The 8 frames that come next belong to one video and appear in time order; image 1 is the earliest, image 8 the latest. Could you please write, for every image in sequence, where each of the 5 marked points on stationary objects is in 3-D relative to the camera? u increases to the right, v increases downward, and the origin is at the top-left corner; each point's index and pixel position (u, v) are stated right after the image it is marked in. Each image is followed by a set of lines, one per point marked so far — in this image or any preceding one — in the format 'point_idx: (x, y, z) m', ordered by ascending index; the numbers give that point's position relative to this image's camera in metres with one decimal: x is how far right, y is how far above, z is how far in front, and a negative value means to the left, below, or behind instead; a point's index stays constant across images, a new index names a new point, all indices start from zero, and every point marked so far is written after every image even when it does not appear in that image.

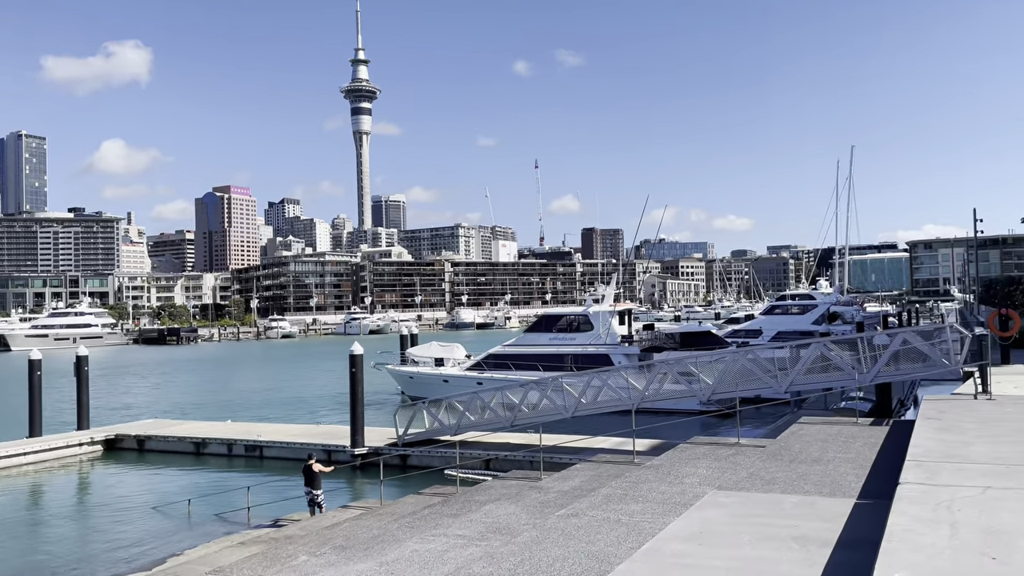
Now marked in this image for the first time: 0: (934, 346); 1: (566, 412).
0: (+8.4, -1.2, +16.0) m
1: (+1.3, -3.0, +19.5) m
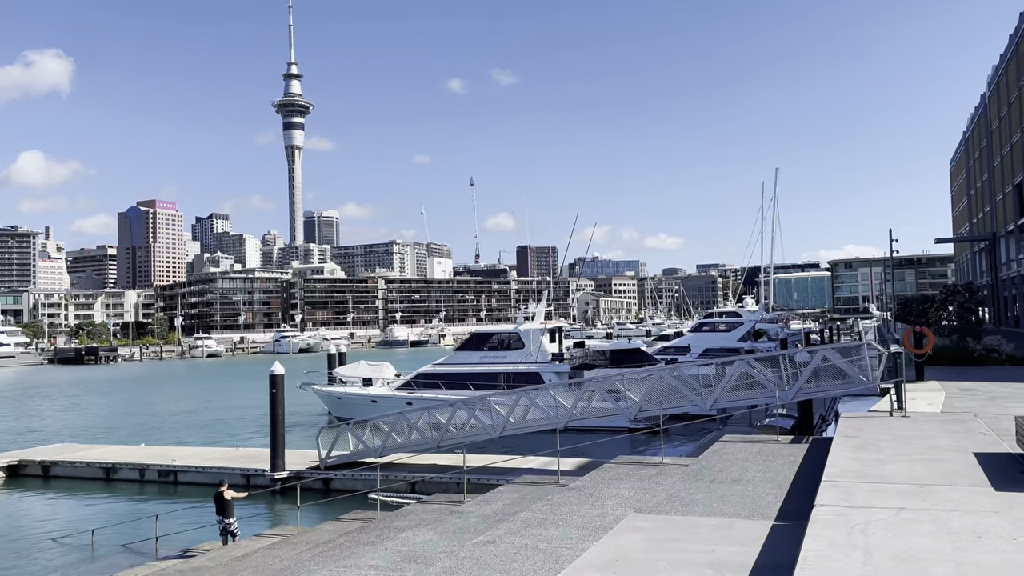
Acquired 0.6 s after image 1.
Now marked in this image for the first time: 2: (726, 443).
0: (+6.9, -1.5, +16.3) m
1: (-0.4, -3.4, +19.2) m
2: (+3.0, -2.1, +11.1) m
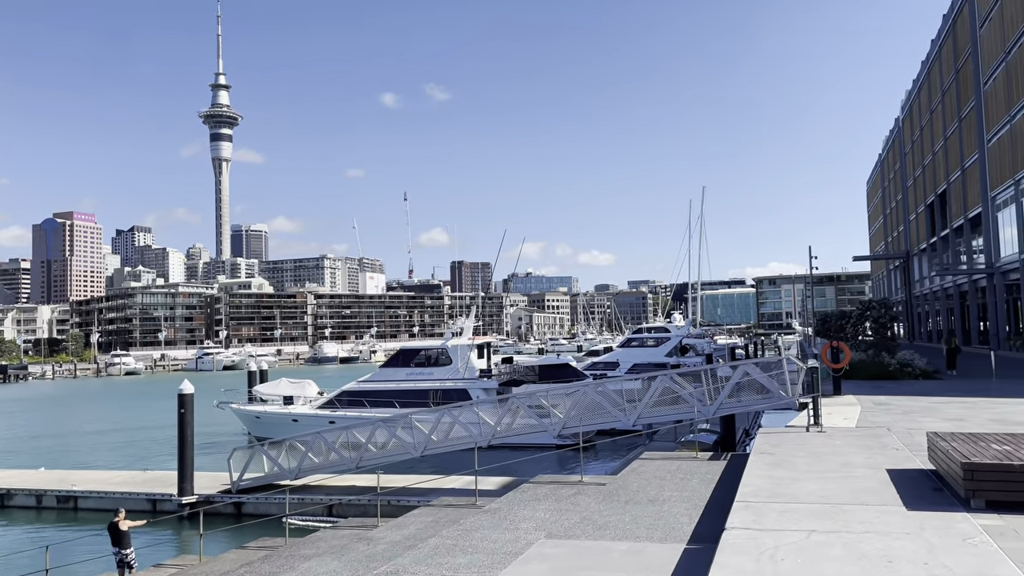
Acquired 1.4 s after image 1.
0: (+5.3, -1.8, +16.4) m
1: (-2.3, -3.8, +18.6) m
2: (+1.8, -2.3, +10.9) m
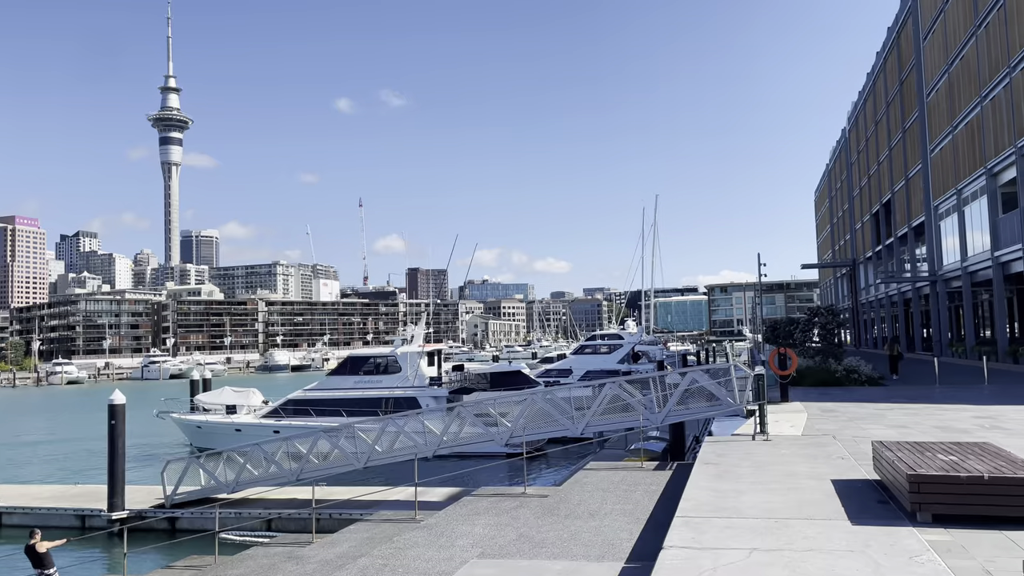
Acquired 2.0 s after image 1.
0: (+4.2, -2.0, +16.2) m
1: (-3.5, -3.9, +18.1) m
2: (+1.0, -2.4, +10.6) m
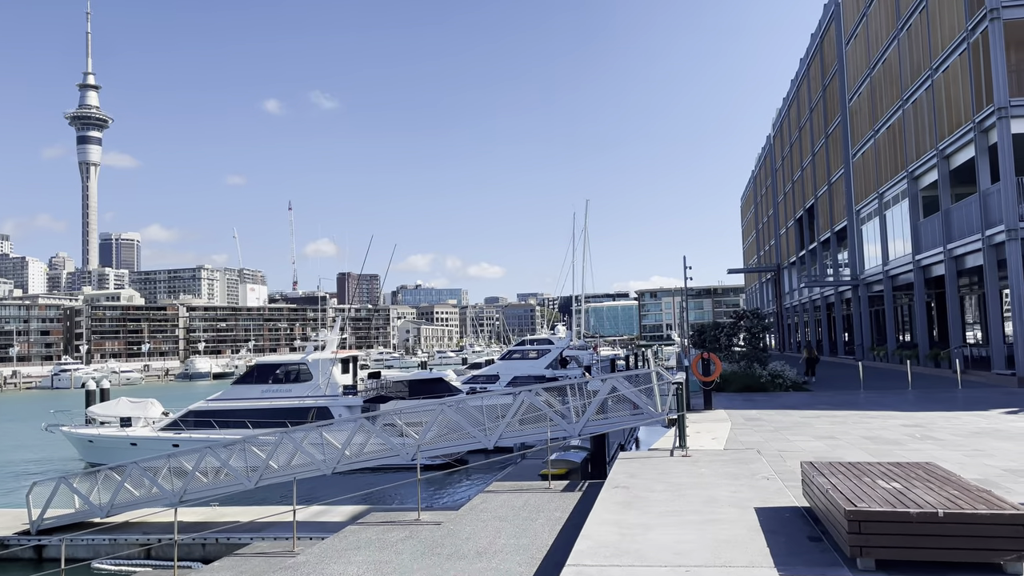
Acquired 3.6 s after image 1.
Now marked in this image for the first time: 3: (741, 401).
0: (+2.4, -2.0, +15.2) m
1: (-5.3, -3.9, +16.4) m
2: (-0.3, -2.4, +9.3) m
3: (+5.3, -2.6, +18.6) m
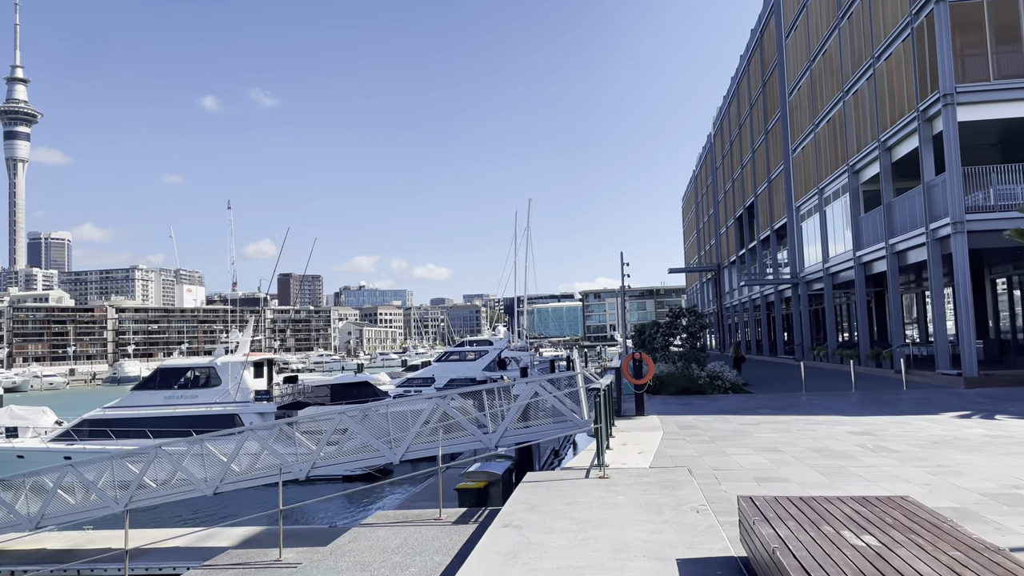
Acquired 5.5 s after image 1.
0: (+0.9, -1.9, +13.7) m
1: (-6.9, -3.8, +14.4) m
2: (-1.4, -2.3, +7.6) m
3: (+3.5, -2.5, +17.2) m
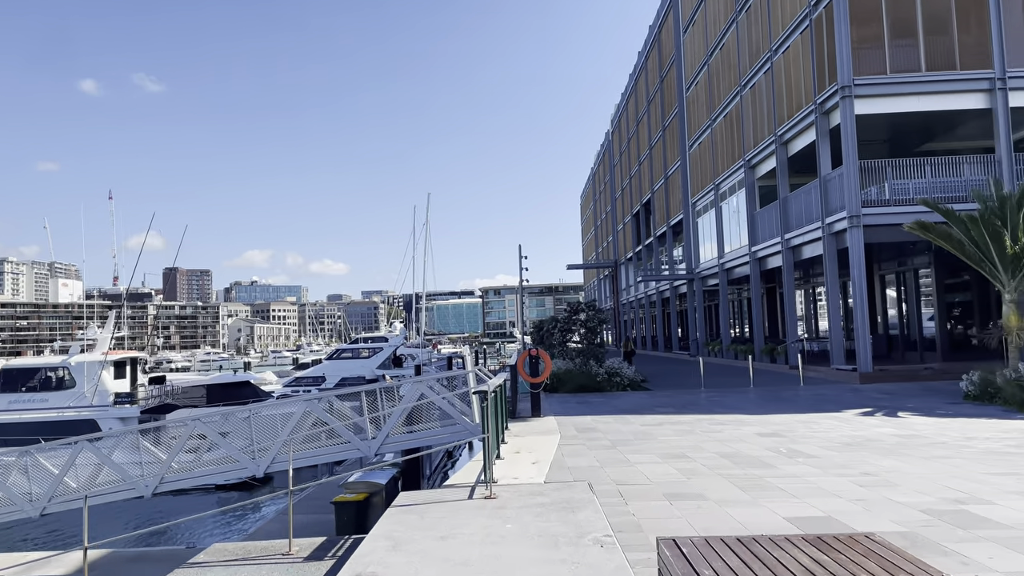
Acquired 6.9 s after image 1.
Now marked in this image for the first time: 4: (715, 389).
0: (-0.9, -1.7, +12.4) m
1: (-8.7, -3.6, +12.1) m
2: (-2.4, -2.1, +6.1) m
3: (+1.3, -2.3, +16.3) m
4: (+4.9, -2.4, +19.3) m
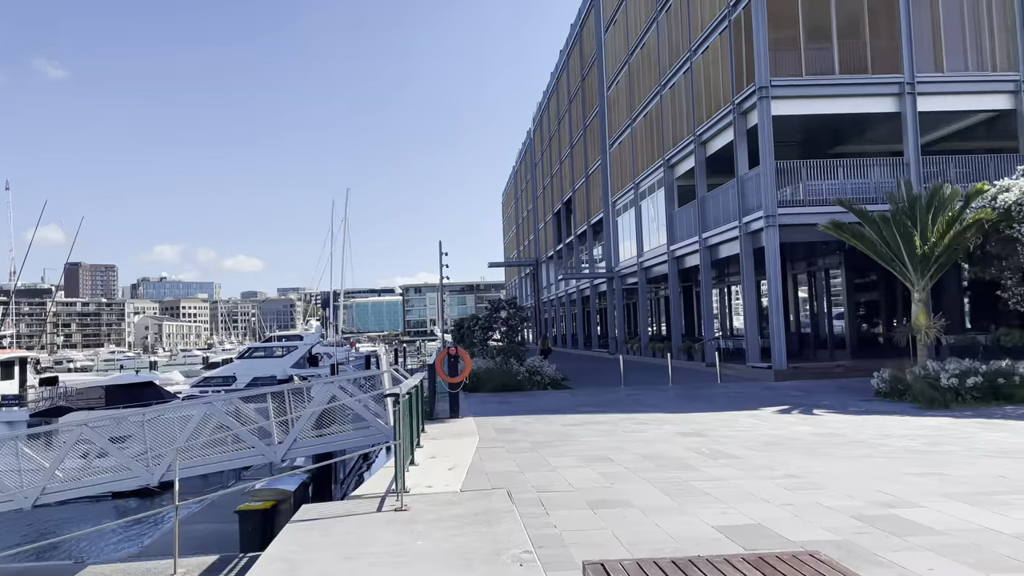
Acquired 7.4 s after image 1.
0: (-2.1, -1.7, +11.9) m
1: (-9.9, -3.5, +10.8) m
2: (-3.0, -2.1, +5.4) m
3: (-0.3, -2.3, +15.9) m
4: (+2.9, -2.4, +19.3) m
